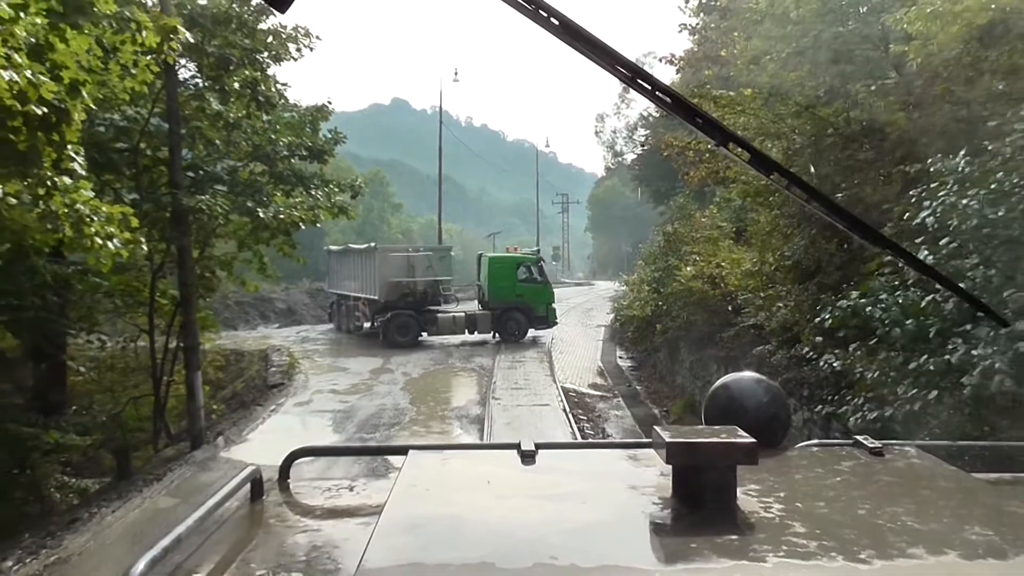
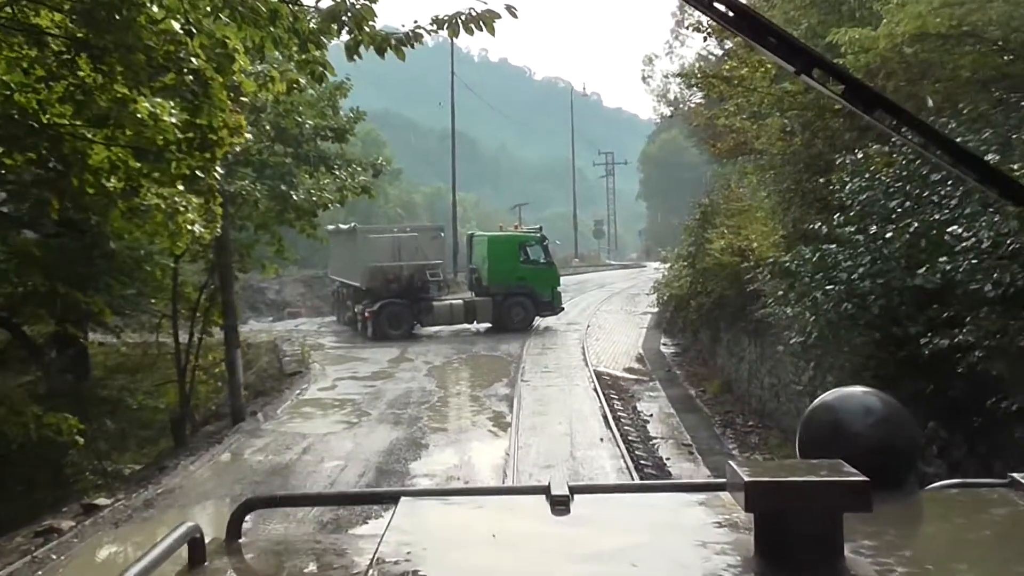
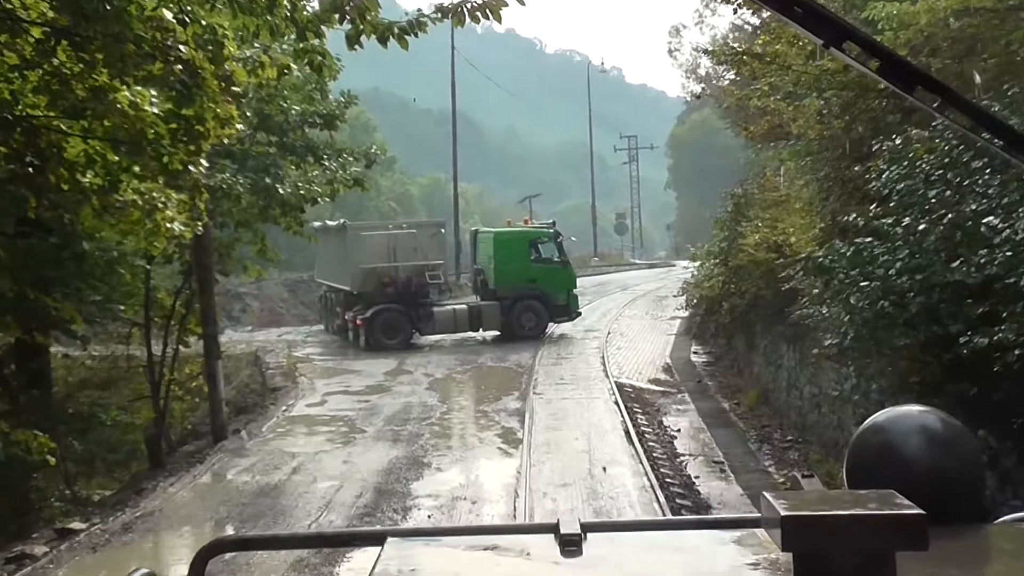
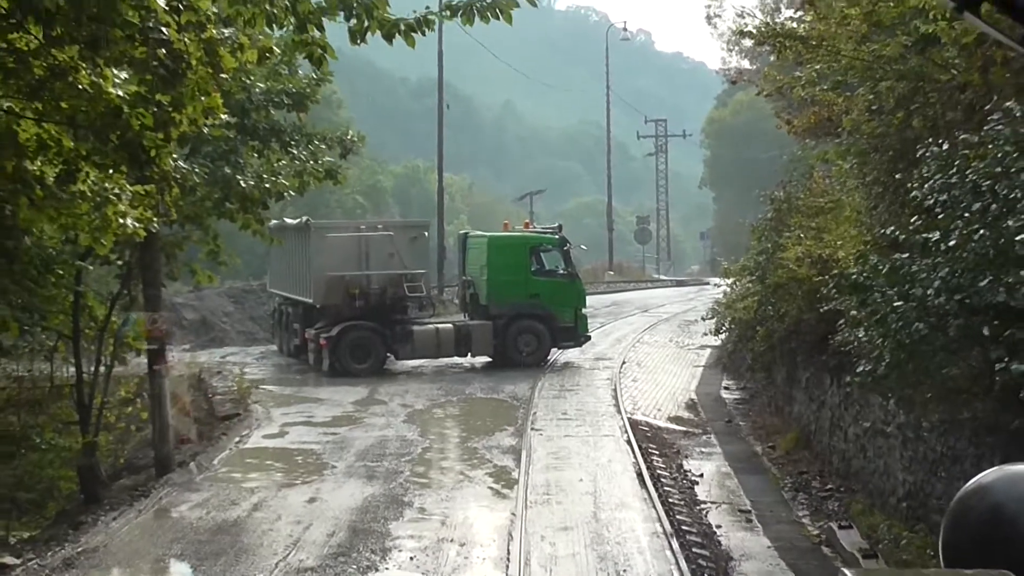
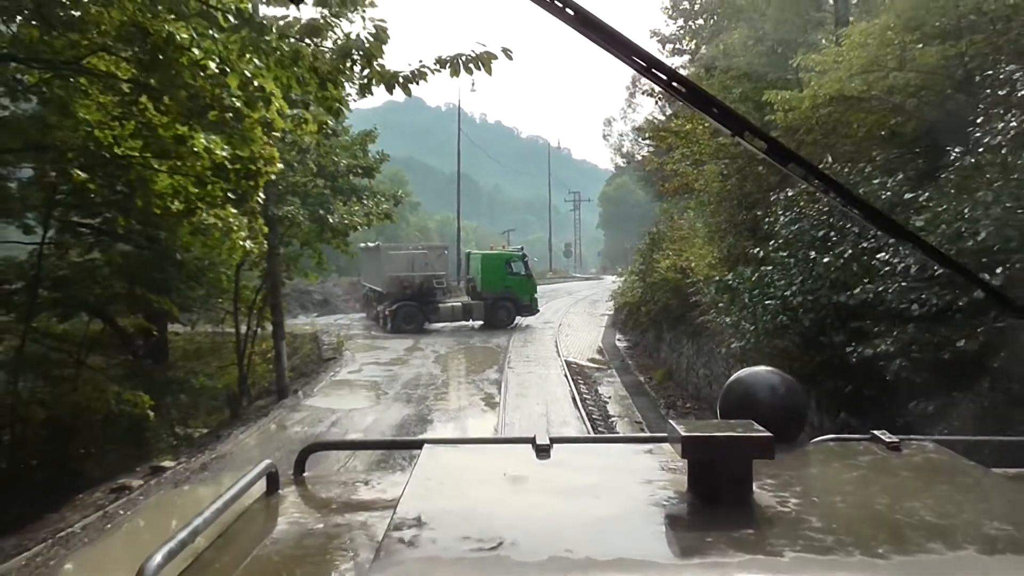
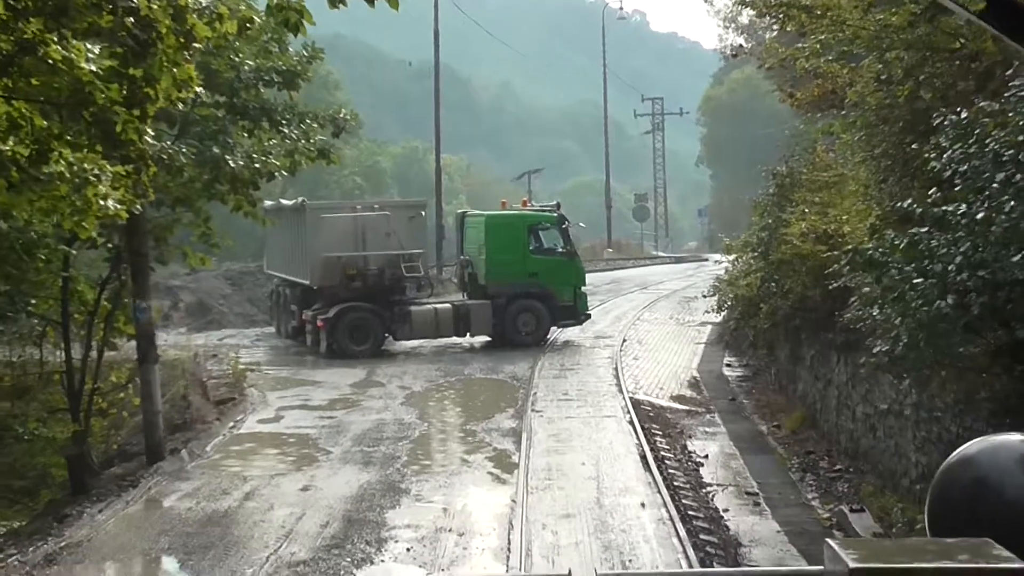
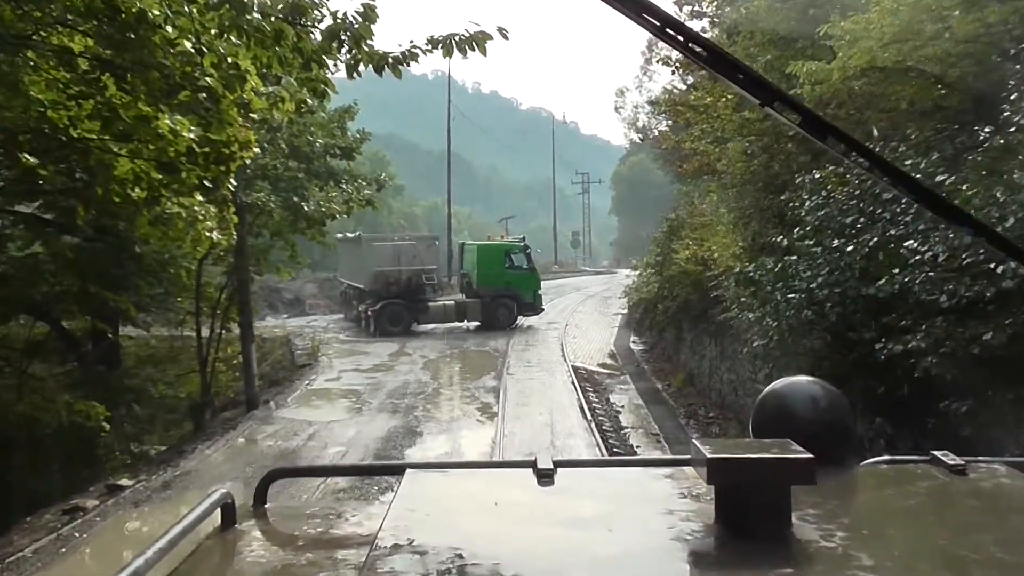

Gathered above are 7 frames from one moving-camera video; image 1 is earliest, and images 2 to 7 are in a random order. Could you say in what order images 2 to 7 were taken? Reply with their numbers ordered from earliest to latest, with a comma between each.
5, 7, 2, 3, 6, 4
